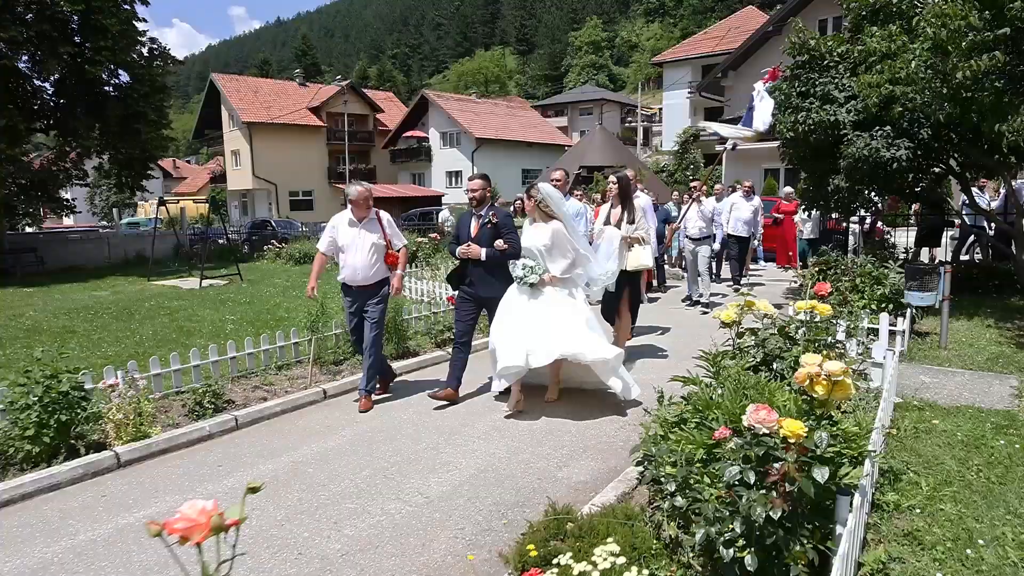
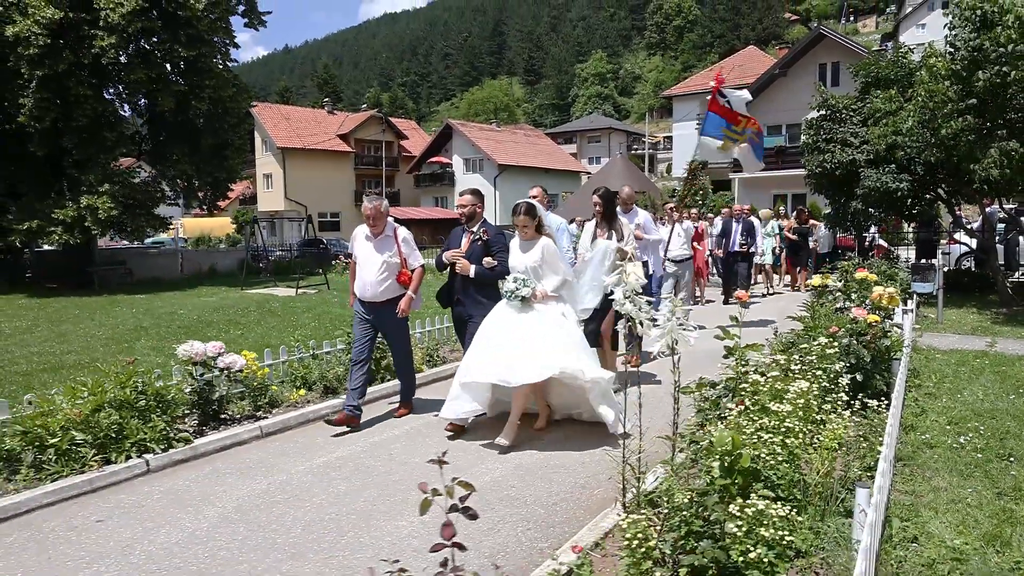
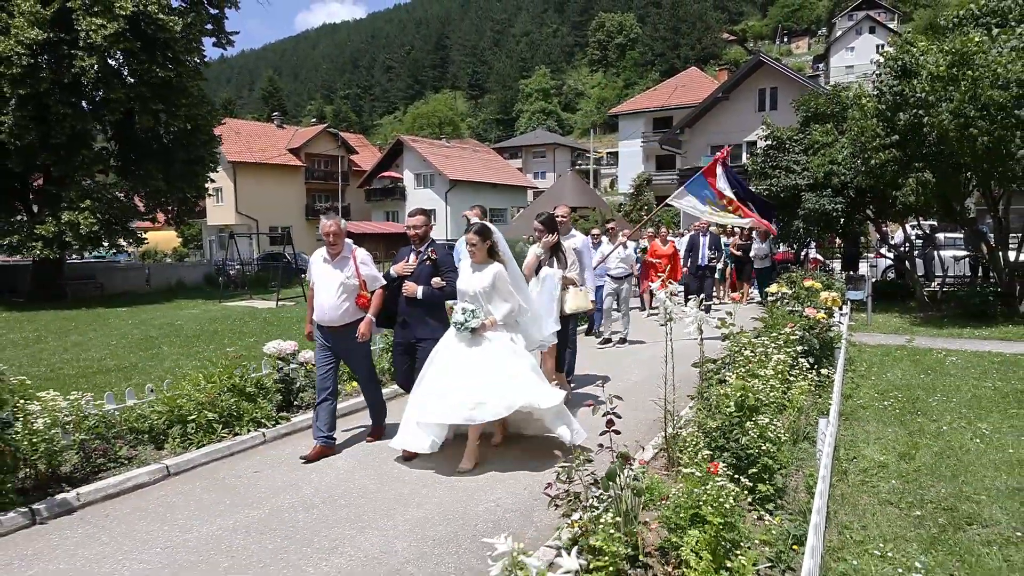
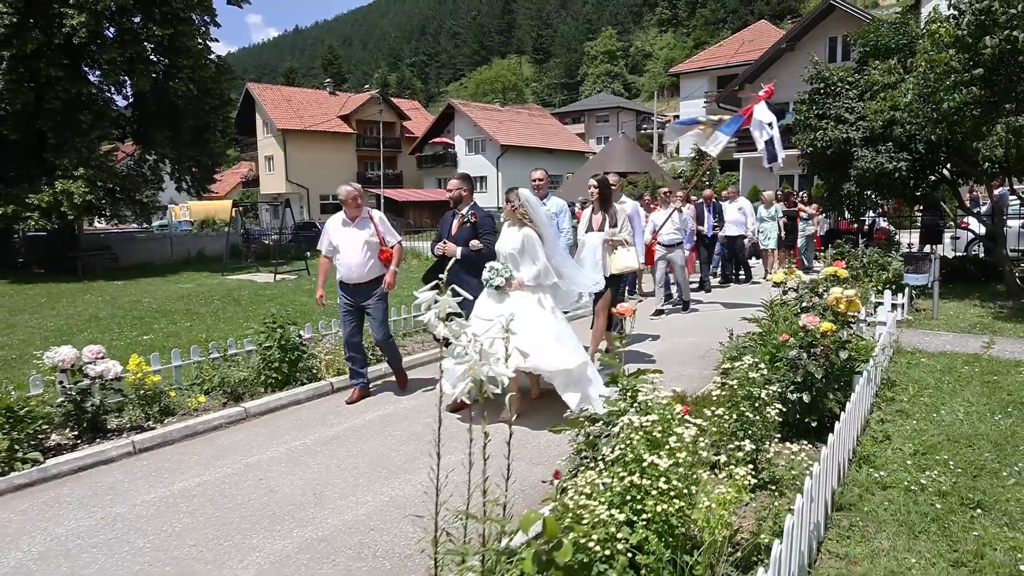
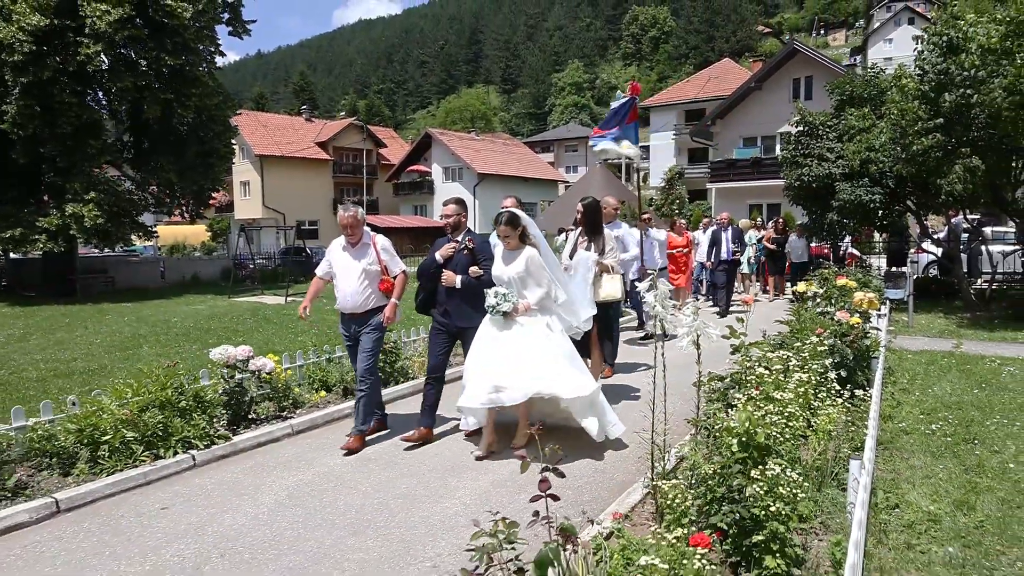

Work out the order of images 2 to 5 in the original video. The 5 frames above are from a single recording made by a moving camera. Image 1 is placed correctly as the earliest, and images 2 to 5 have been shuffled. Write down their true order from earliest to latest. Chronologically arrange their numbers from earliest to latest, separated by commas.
4, 2, 5, 3
